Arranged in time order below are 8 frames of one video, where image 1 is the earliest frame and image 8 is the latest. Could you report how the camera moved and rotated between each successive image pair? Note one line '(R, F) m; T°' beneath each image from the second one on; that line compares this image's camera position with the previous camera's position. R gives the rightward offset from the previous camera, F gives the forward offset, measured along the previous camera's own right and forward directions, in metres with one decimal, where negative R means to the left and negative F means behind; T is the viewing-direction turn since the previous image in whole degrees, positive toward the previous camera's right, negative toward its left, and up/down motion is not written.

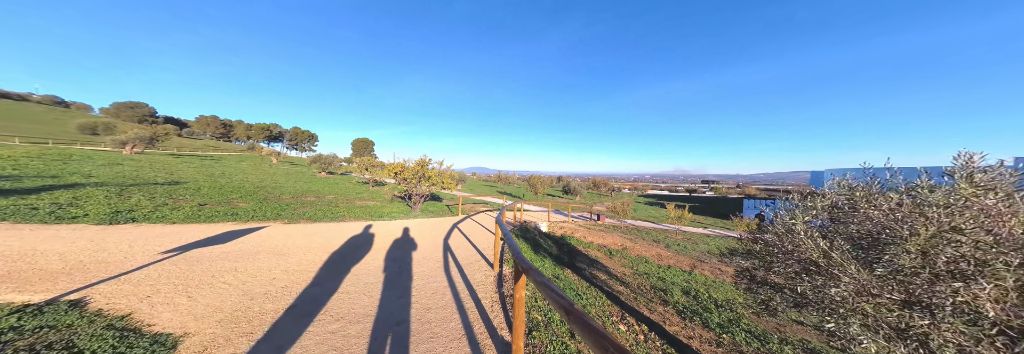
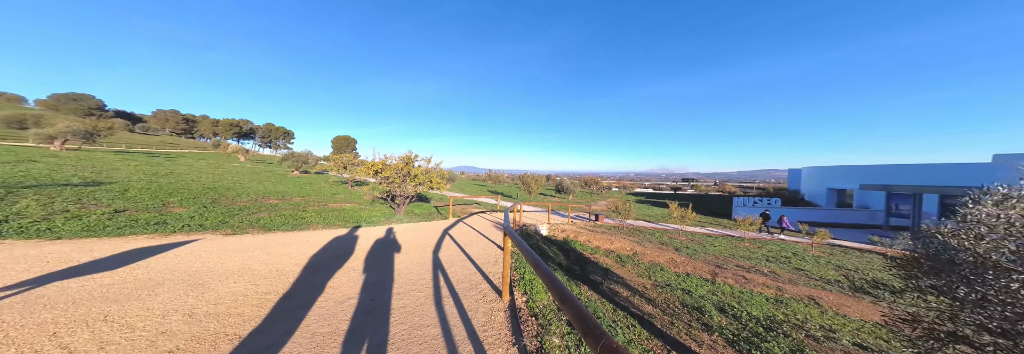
(-0.3, +1.0) m; +3°
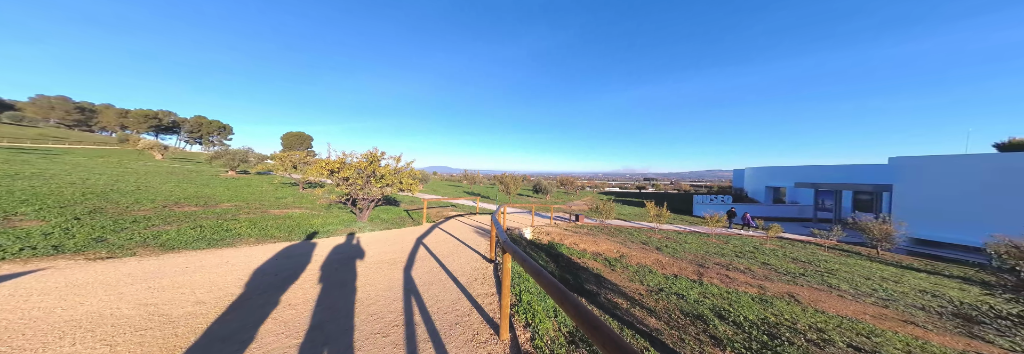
(-0.3, +0.7) m; +7°
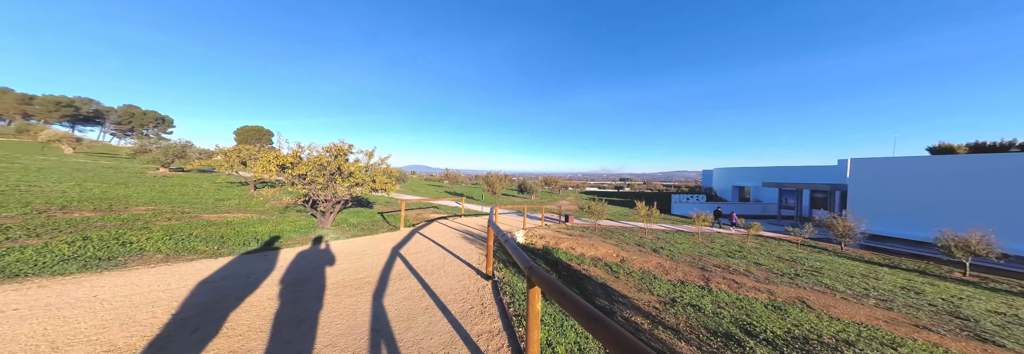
(-0.3, +0.9) m; +5°
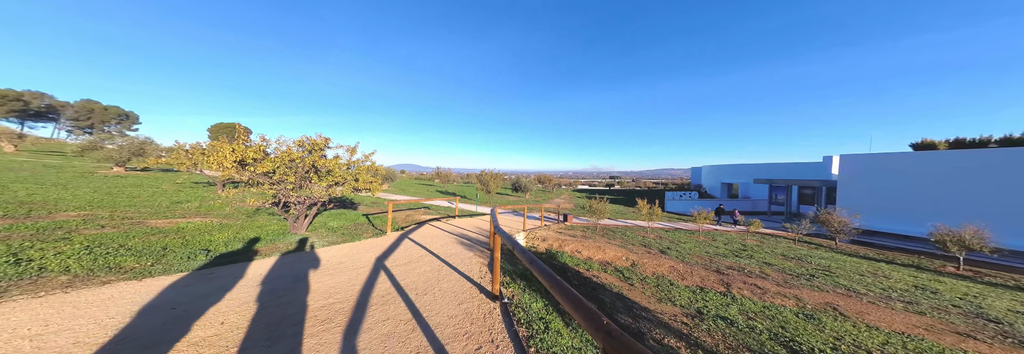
(-0.3, +0.7) m; +2°
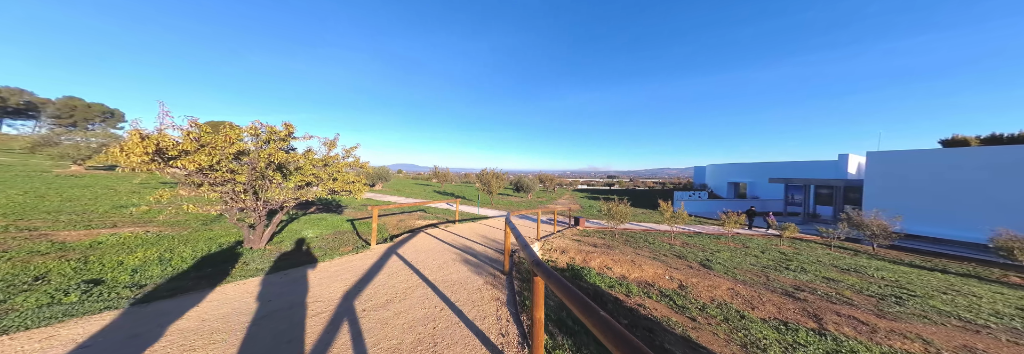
(-0.4, +1.3) m; 0°
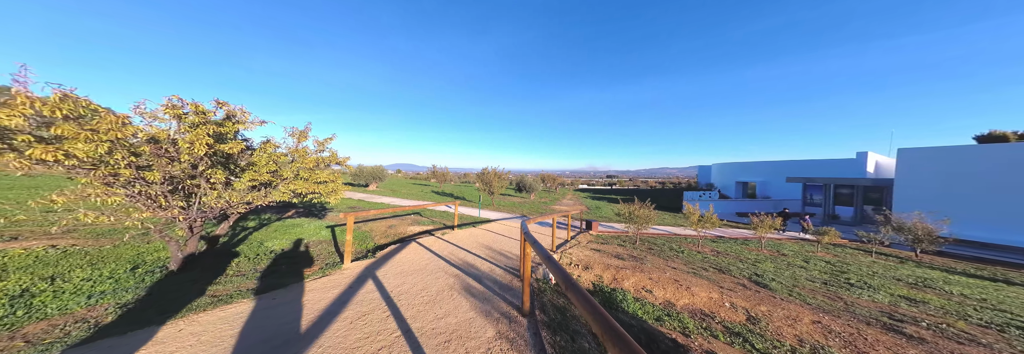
(-0.3, +1.2) m; 0°
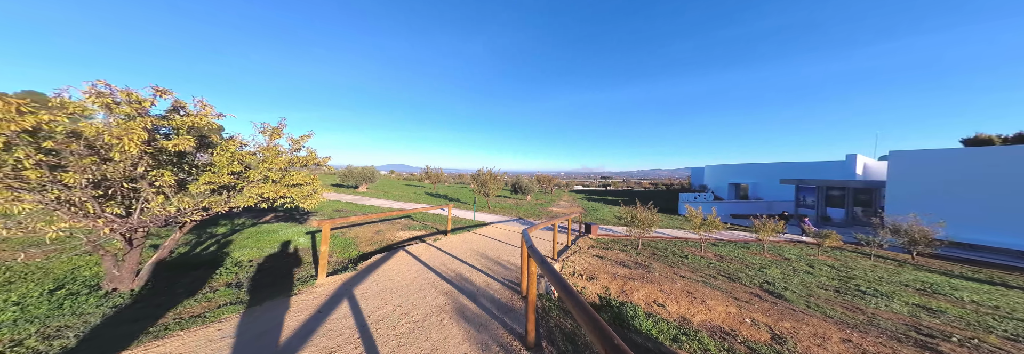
(-0.1, +0.5) m; +1°
